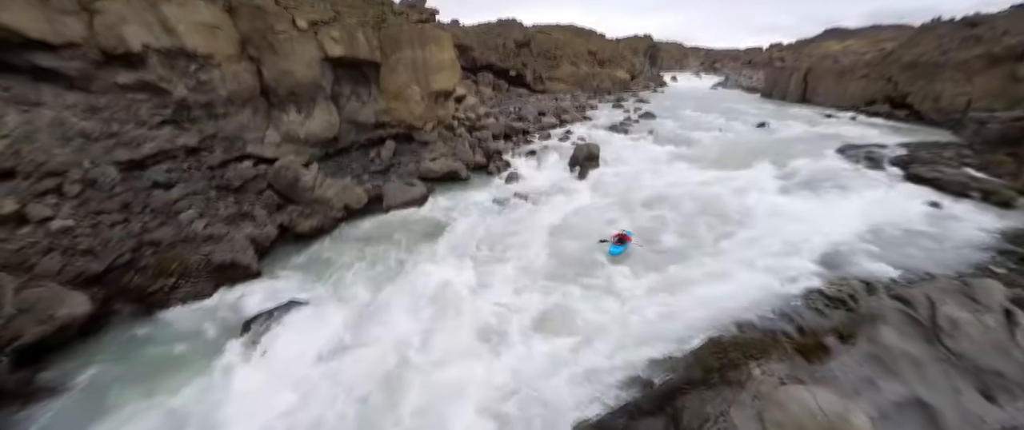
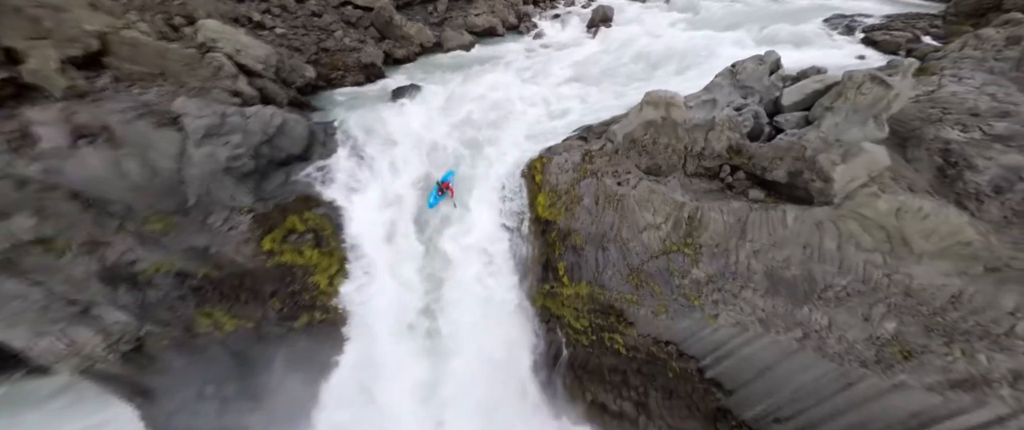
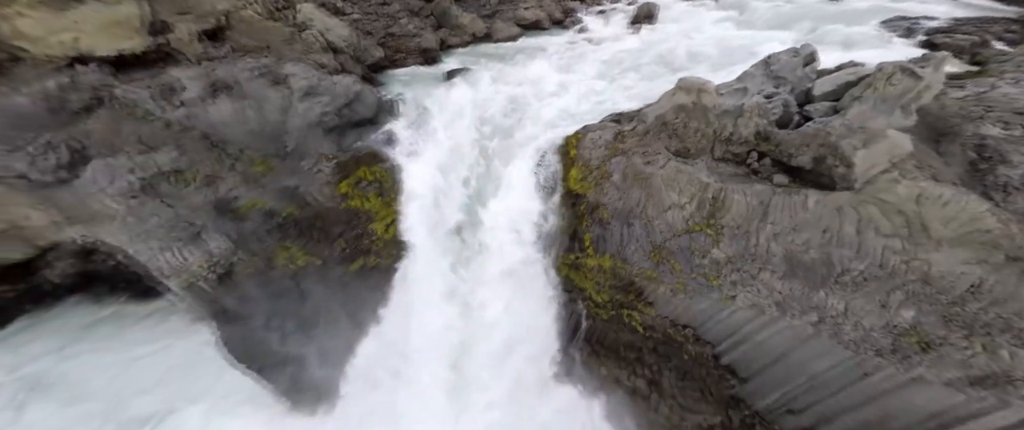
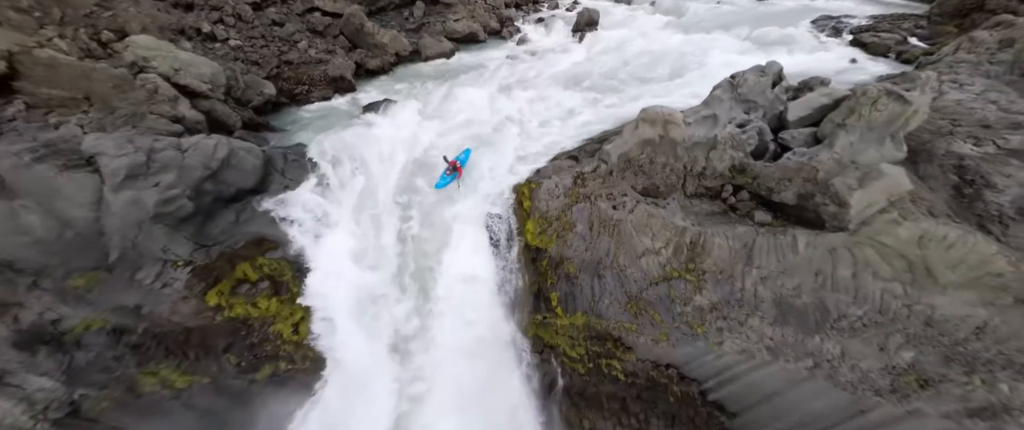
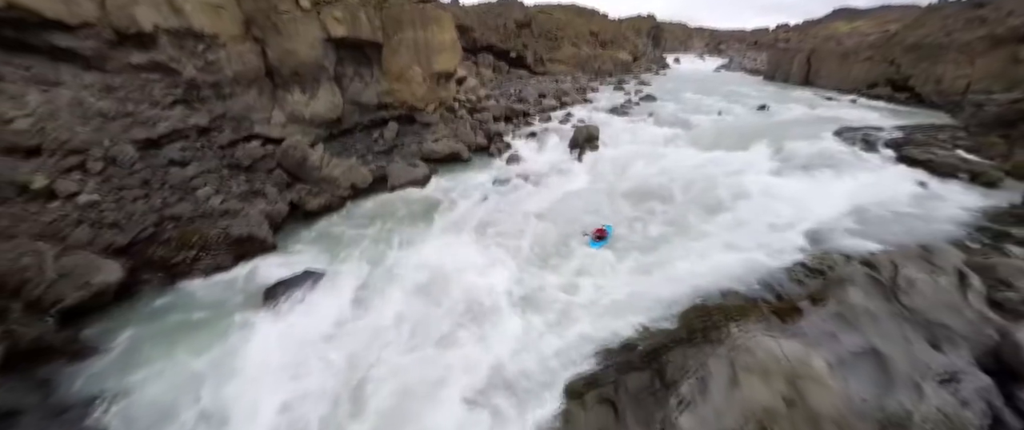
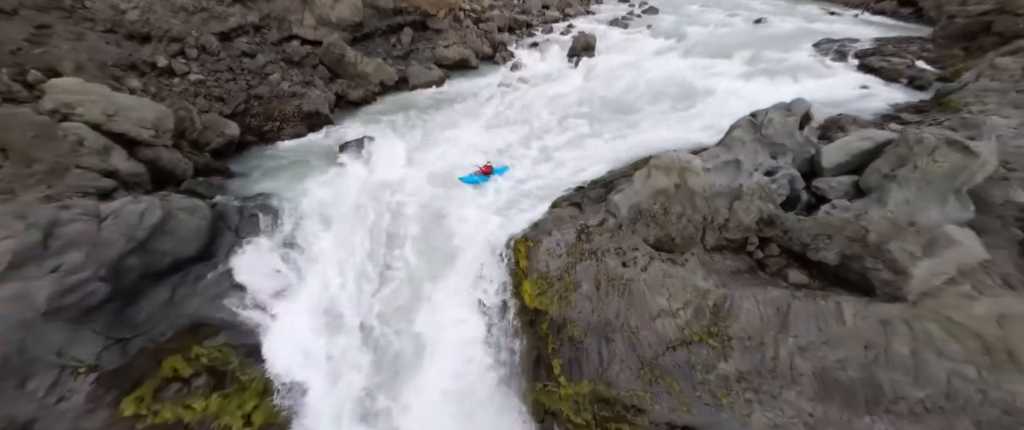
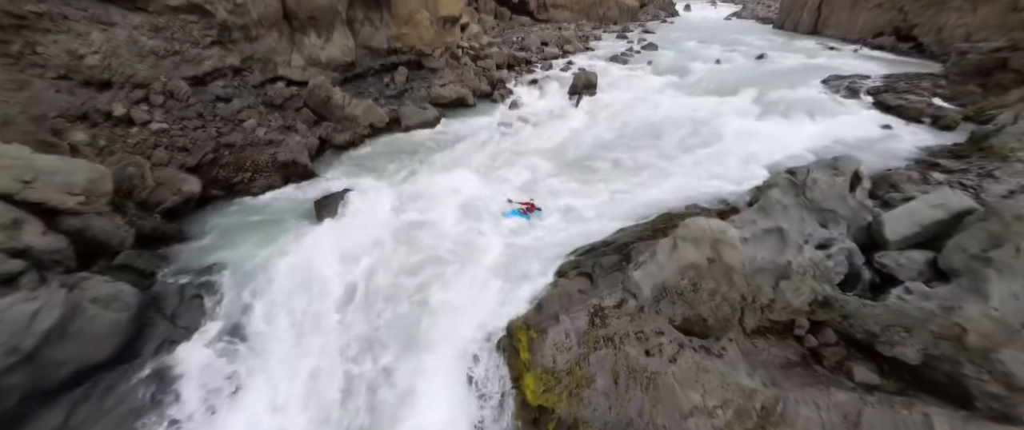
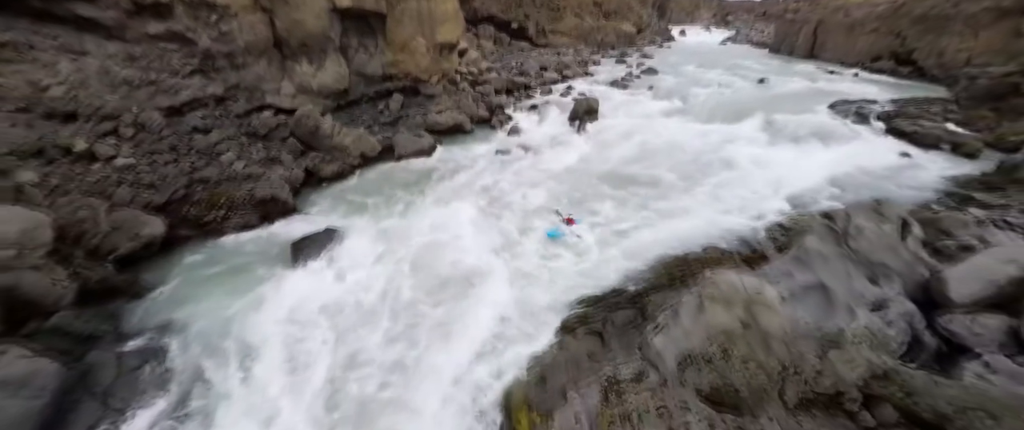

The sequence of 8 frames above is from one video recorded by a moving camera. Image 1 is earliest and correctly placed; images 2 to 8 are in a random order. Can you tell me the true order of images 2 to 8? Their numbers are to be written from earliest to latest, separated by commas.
5, 8, 7, 6, 4, 2, 3
